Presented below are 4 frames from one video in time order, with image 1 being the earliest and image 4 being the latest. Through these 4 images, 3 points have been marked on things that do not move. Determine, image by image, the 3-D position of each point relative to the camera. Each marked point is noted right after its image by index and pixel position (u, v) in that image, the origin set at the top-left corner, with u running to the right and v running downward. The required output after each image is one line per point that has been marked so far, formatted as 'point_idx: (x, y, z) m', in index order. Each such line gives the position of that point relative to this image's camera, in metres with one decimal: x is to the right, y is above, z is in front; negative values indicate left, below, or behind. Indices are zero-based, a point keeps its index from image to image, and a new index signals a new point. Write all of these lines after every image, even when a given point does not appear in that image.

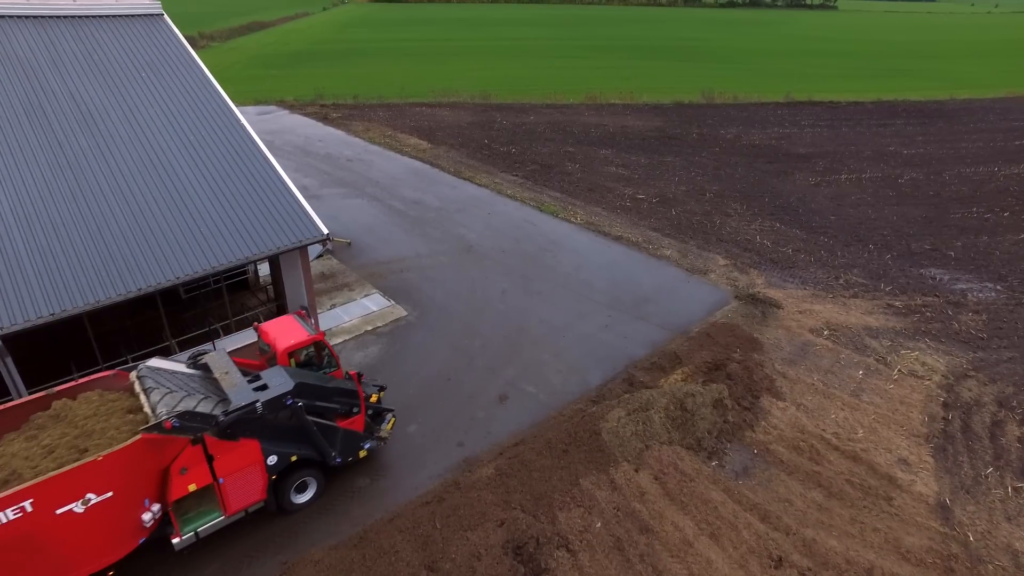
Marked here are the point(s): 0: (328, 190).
0: (-4.8, +2.5, +19.9) m
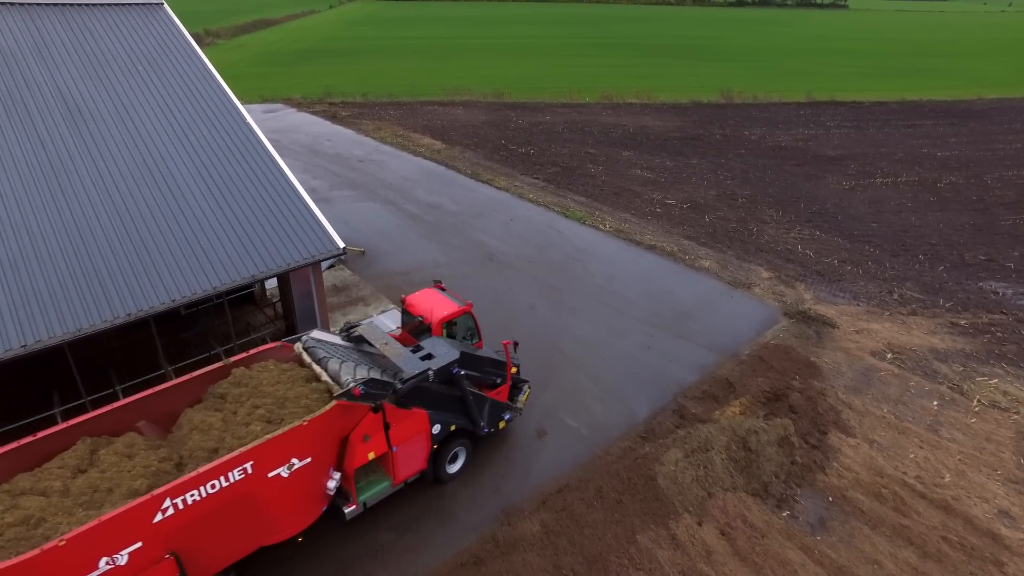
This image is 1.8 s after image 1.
0: (-4.2, +2.3, +18.8) m
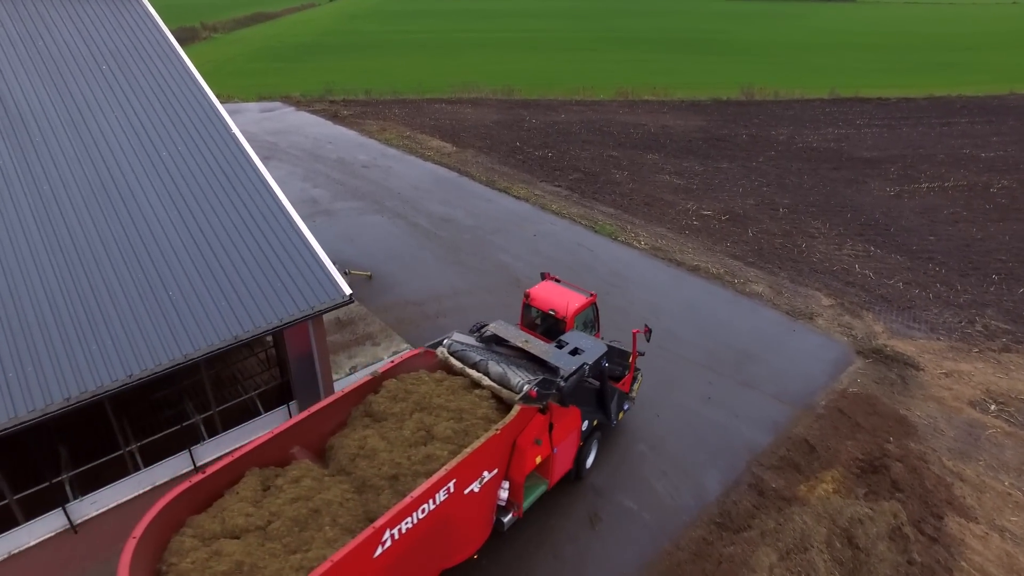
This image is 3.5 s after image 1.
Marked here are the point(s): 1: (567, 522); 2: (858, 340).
0: (-3.8, +1.9, +17.1) m
1: (+0.5, -2.3, +7.6) m
2: (+5.2, -0.8, +11.6) m
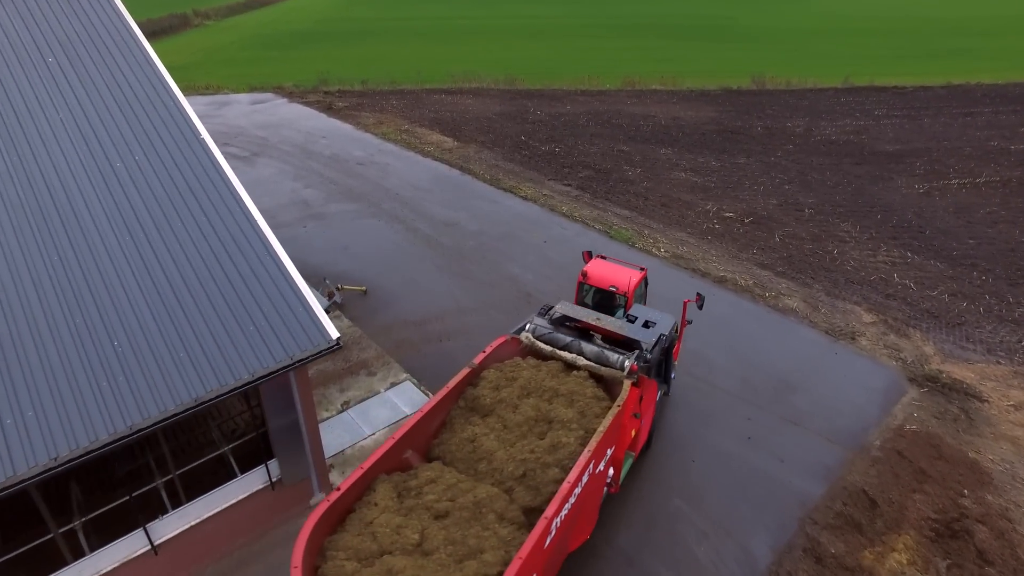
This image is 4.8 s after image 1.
0: (-3.6, +1.7, +15.8) m
1: (+0.7, -2.6, +6.5) m
2: (+5.4, -1.0, +10.4) m
